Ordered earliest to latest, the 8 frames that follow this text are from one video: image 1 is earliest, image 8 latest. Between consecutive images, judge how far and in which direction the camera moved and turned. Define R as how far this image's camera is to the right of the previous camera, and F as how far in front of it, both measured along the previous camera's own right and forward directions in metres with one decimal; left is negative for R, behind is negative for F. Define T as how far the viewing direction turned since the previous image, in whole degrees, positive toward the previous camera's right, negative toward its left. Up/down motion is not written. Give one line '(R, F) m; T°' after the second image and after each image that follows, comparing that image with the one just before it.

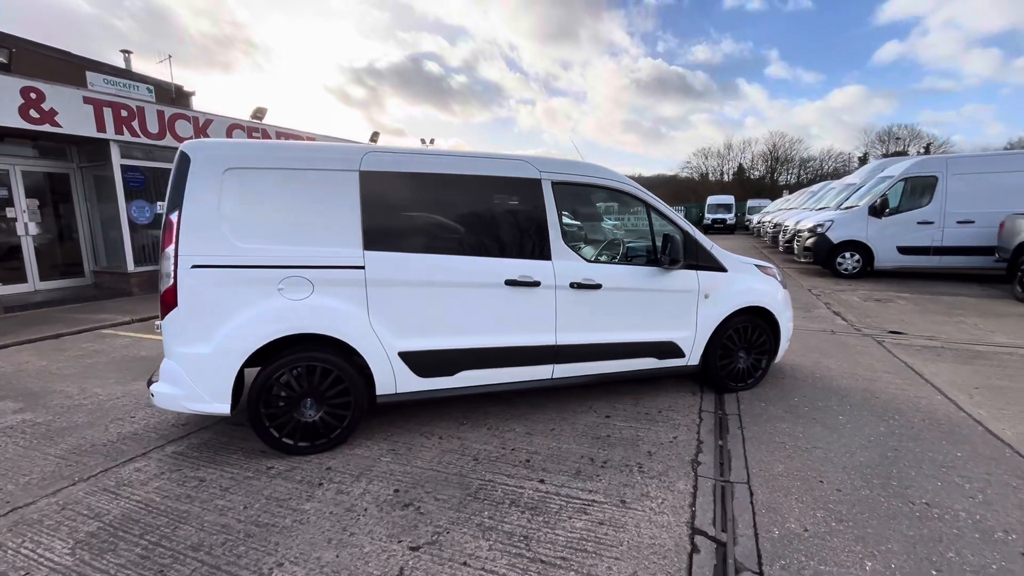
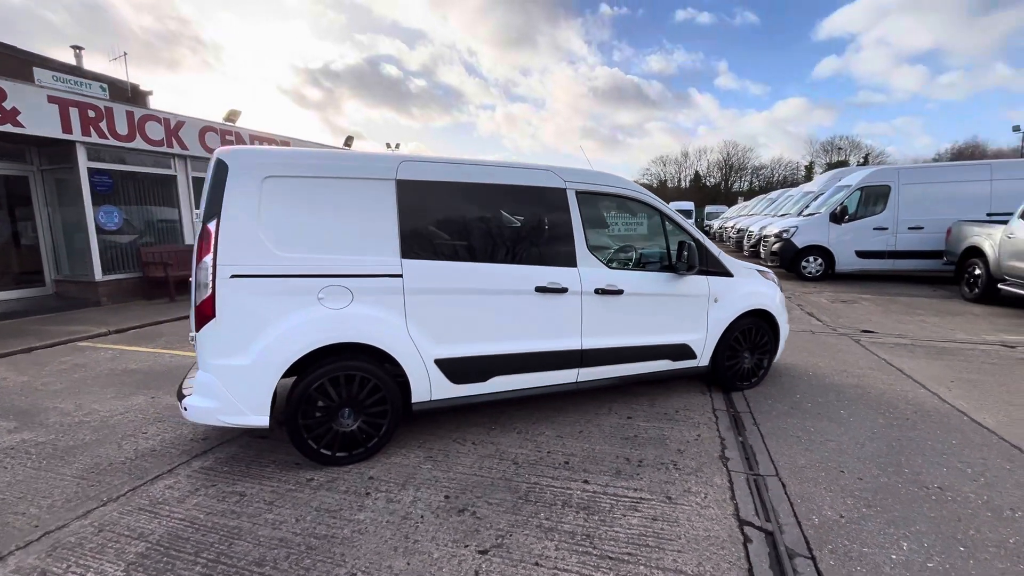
(-0.5, -0.1) m; +4°
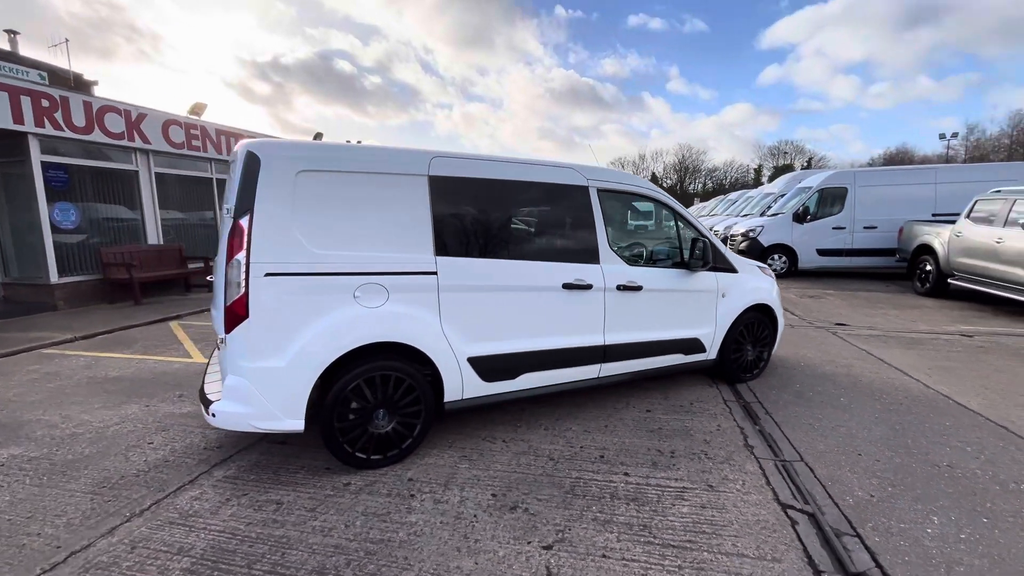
(-0.5, 0.0) m; +5°
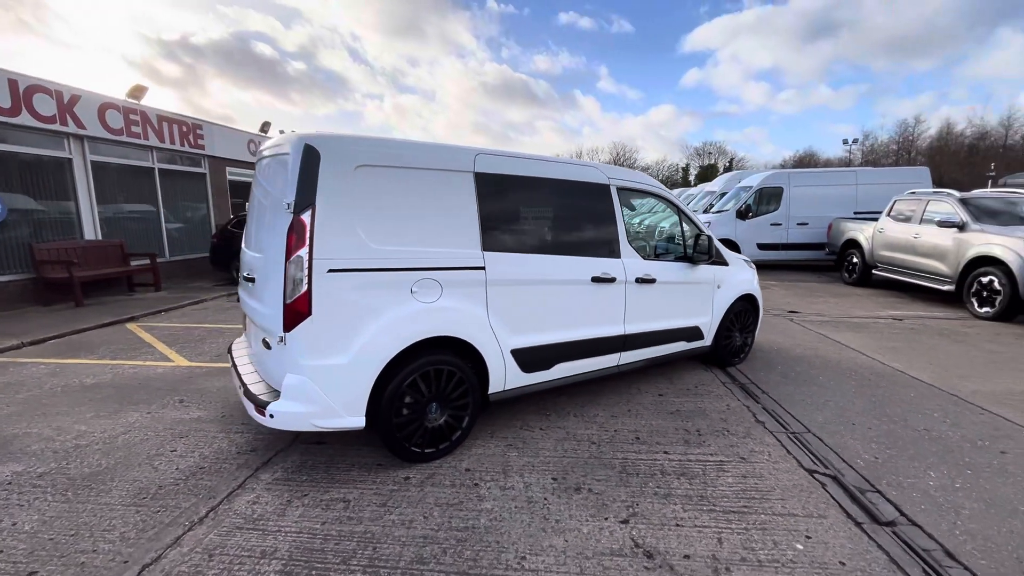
(-0.7, -0.1) m; +8°
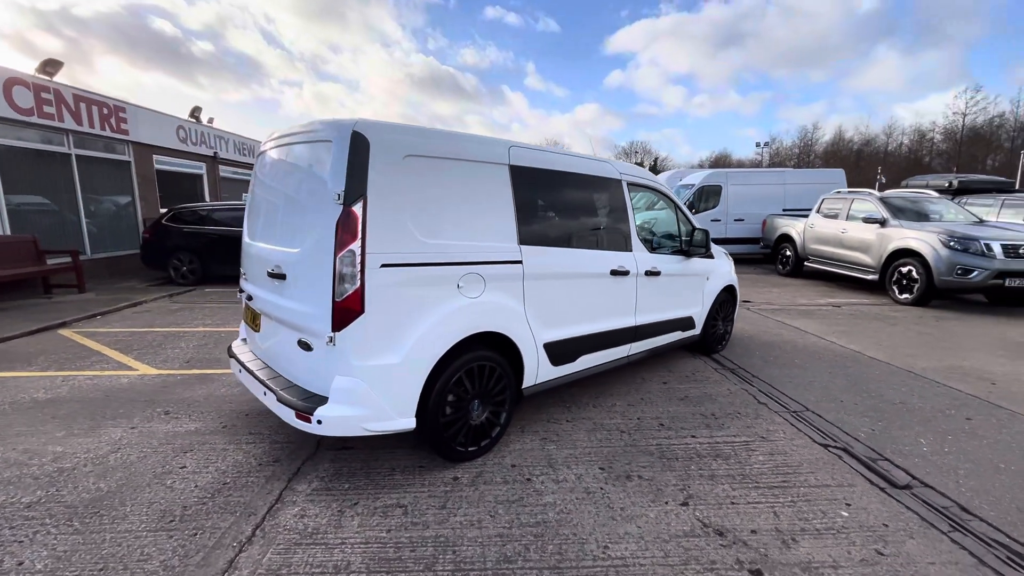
(-0.7, +0.1) m; +8°
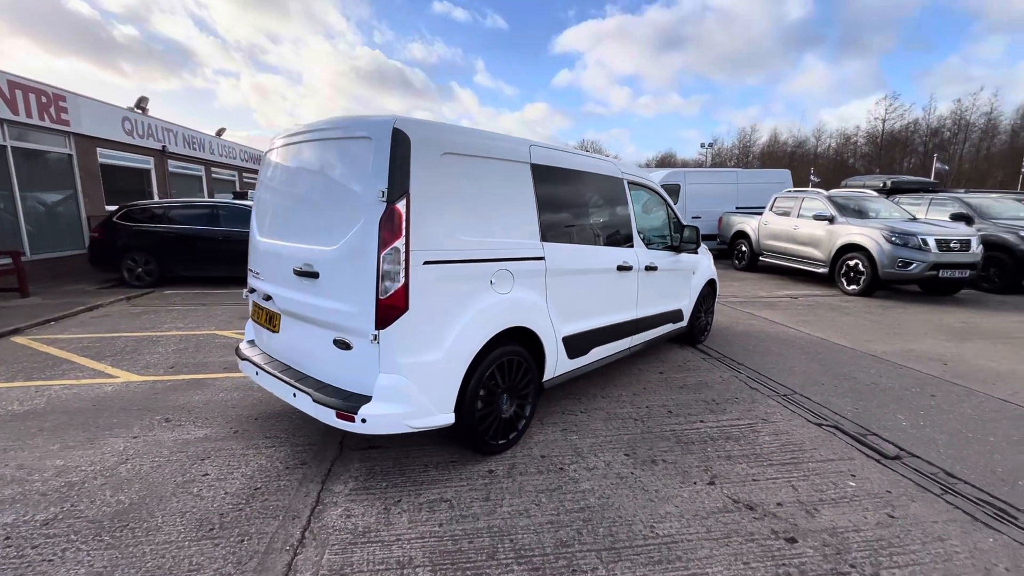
(-0.5, 0.0) m; +6°
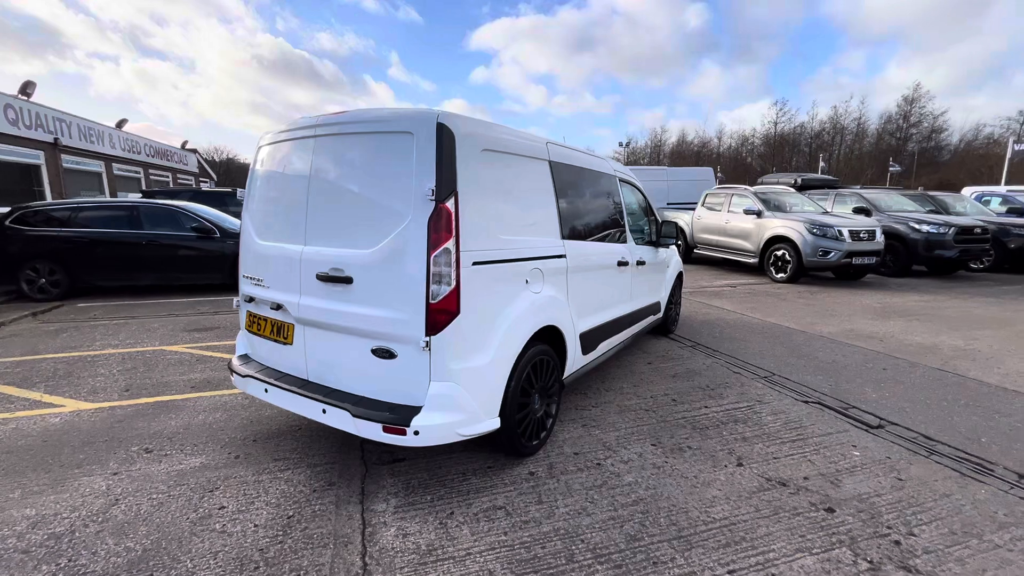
(-0.7, +0.1) m; +9°
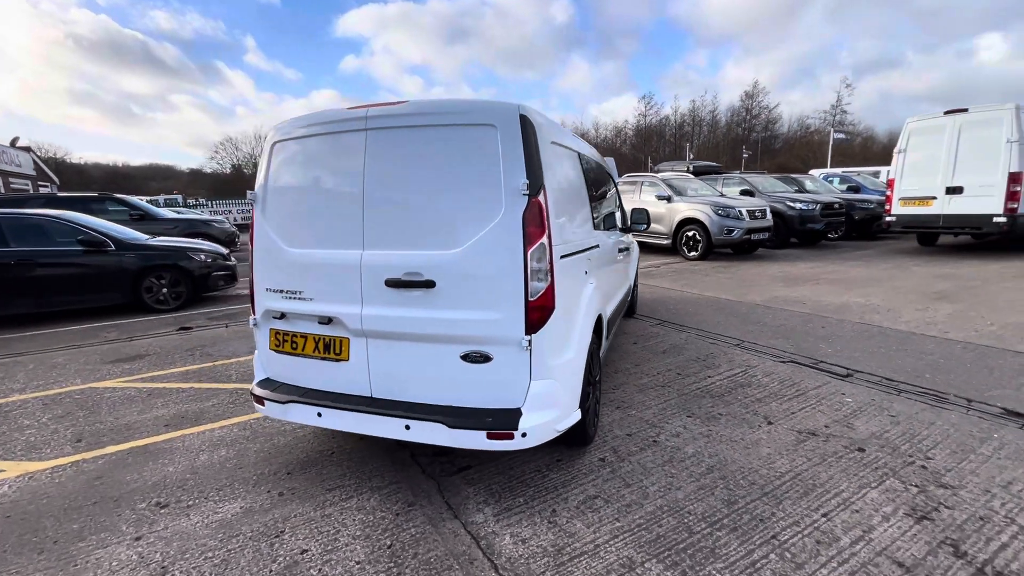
(-1.0, +0.1) m; +13°
